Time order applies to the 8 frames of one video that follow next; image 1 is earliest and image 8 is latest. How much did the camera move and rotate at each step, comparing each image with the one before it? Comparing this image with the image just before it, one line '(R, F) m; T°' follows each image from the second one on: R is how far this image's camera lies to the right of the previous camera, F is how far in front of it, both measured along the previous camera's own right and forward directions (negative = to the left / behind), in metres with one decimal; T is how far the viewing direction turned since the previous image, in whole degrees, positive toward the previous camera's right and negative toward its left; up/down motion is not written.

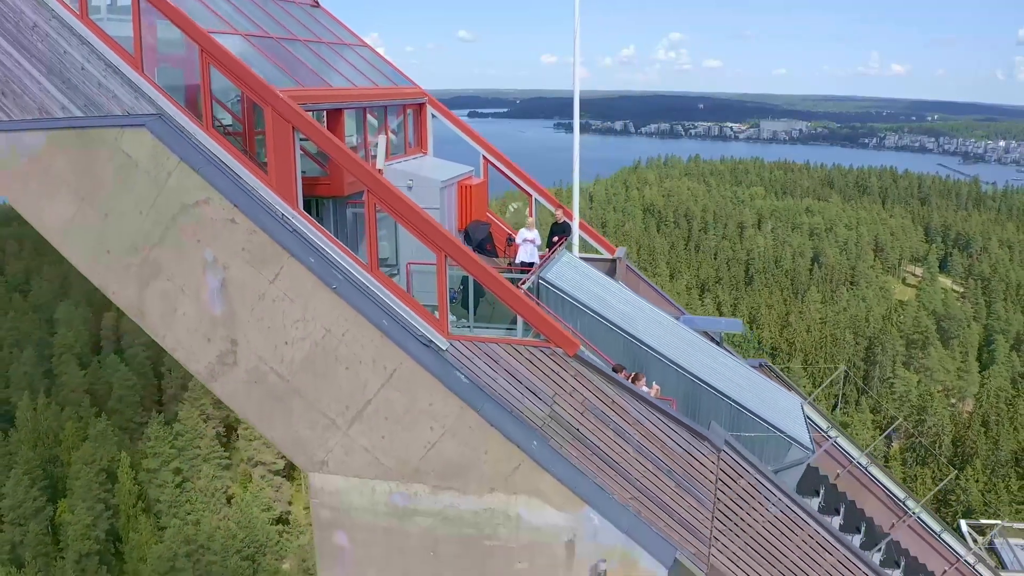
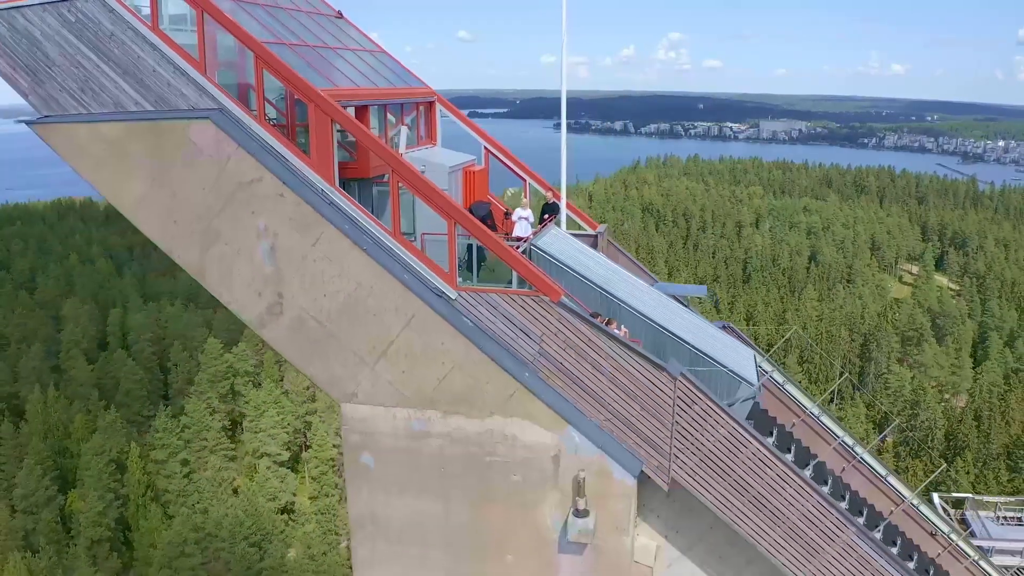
(0.0, -0.6) m; 0°
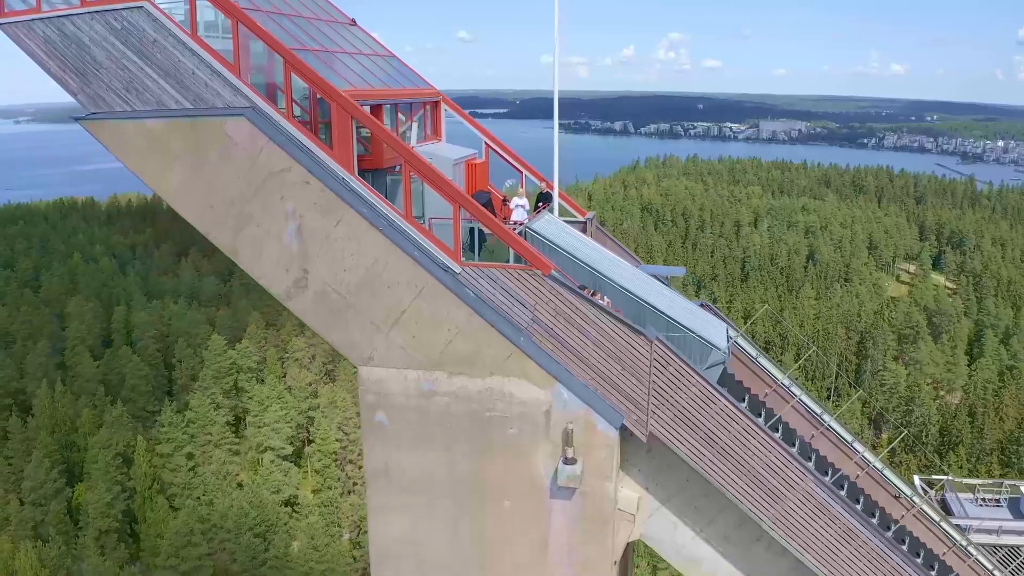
(0.0, -0.5) m; 0°
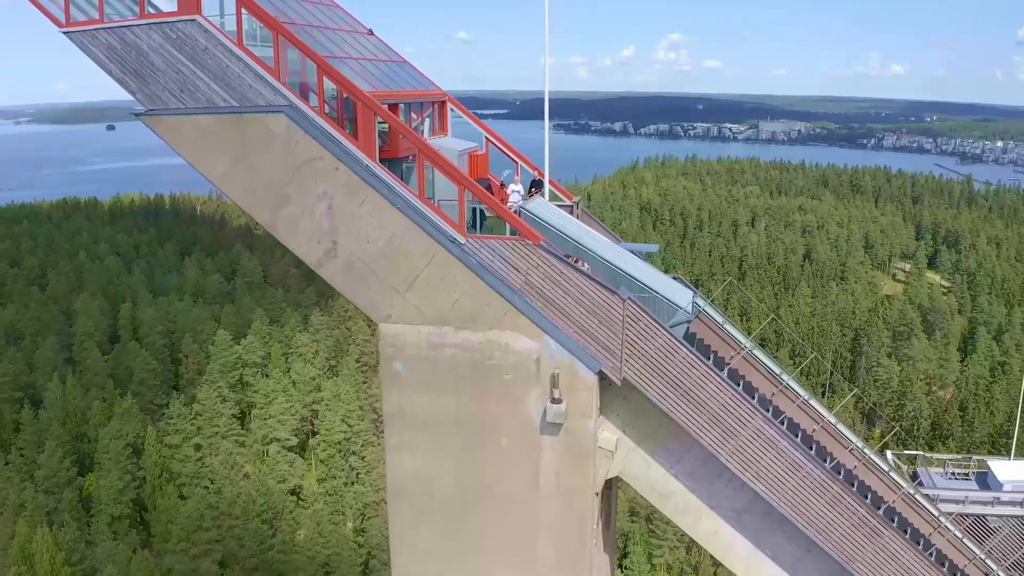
(0.0, -0.7) m; 0°
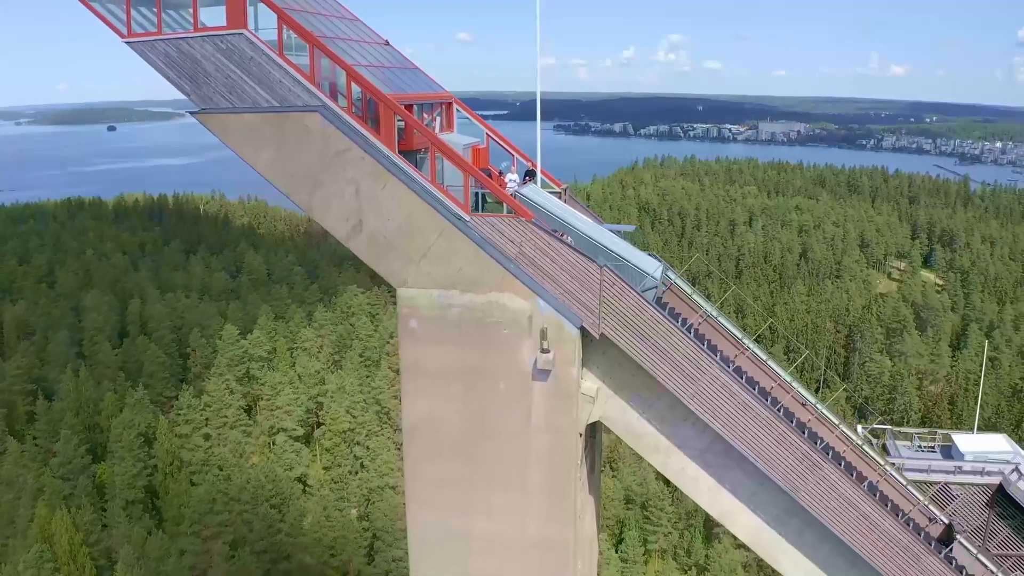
(0.0, -0.9) m; 0°
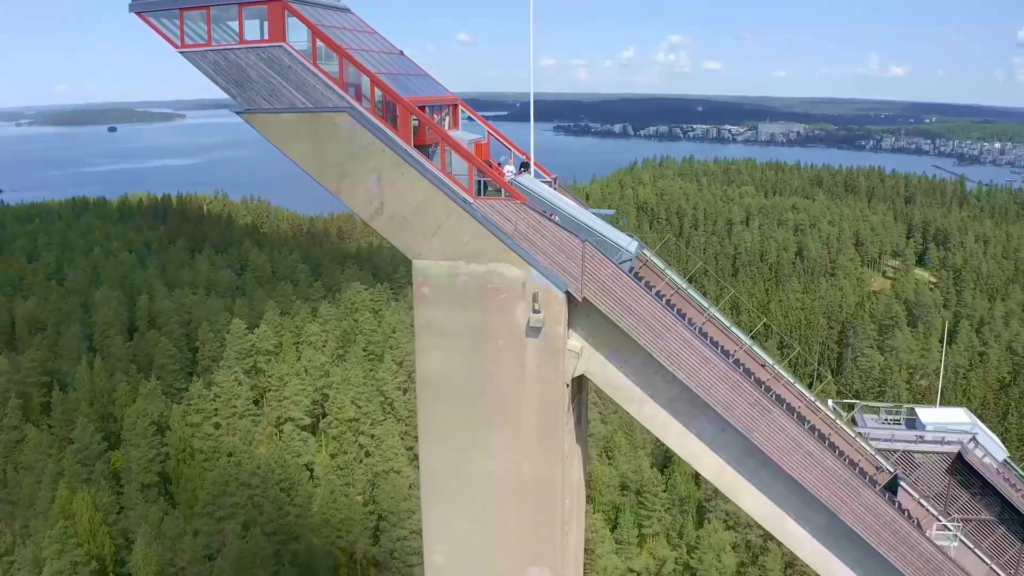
(0.0, -1.1) m; 0°
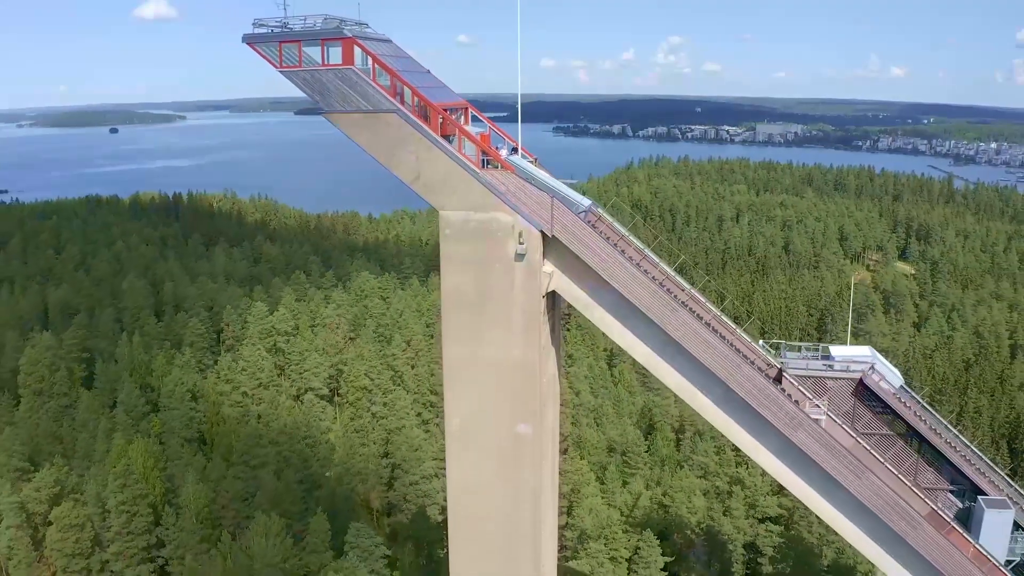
(+0.1, -3.3) m; 0°
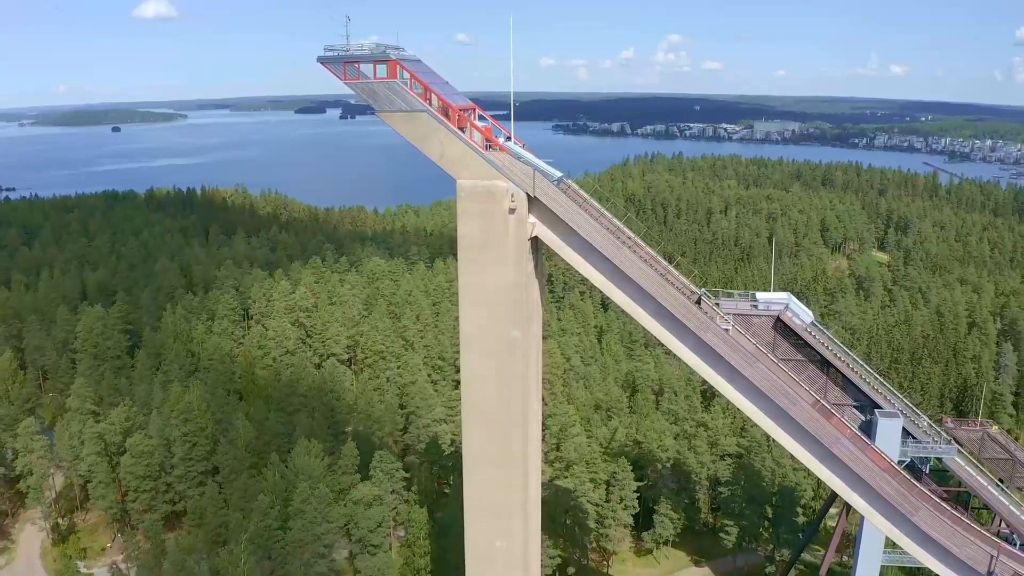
(+0.1, -4.5) m; 0°
